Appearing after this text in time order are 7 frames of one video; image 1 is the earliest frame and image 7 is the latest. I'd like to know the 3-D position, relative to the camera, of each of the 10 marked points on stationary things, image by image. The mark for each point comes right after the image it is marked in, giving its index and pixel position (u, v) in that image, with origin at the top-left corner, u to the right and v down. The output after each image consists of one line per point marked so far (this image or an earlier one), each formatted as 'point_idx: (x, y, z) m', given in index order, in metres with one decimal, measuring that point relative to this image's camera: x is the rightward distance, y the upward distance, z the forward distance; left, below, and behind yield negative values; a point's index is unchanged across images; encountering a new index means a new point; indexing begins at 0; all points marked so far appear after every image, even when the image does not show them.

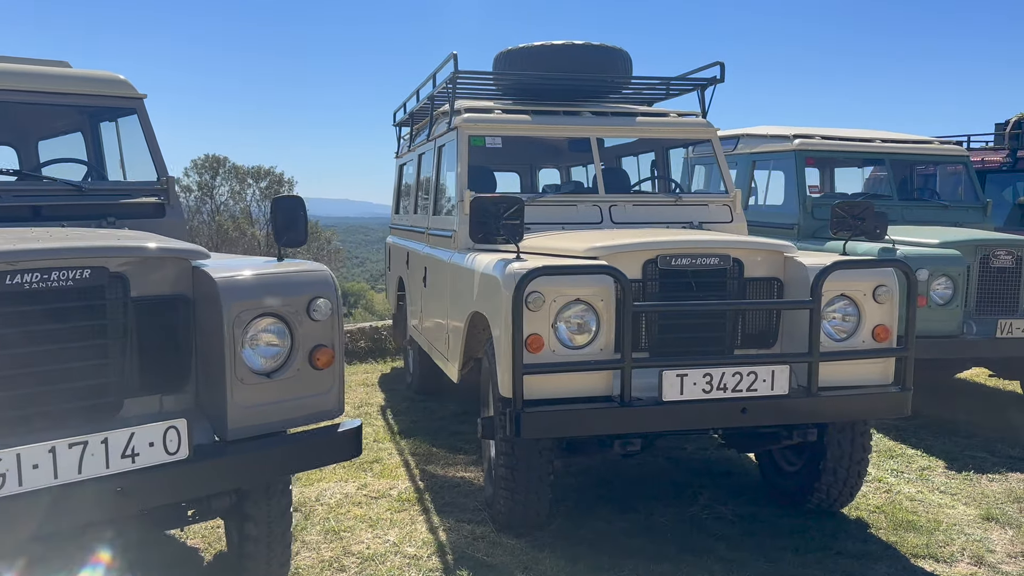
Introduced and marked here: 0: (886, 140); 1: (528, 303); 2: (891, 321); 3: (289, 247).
0: (+3.9, +1.5, +8.1) m
1: (+0.1, -0.1, +3.2) m
2: (+1.8, -0.2, +3.6) m
3: (-0.9, +0.2, +3.1) m
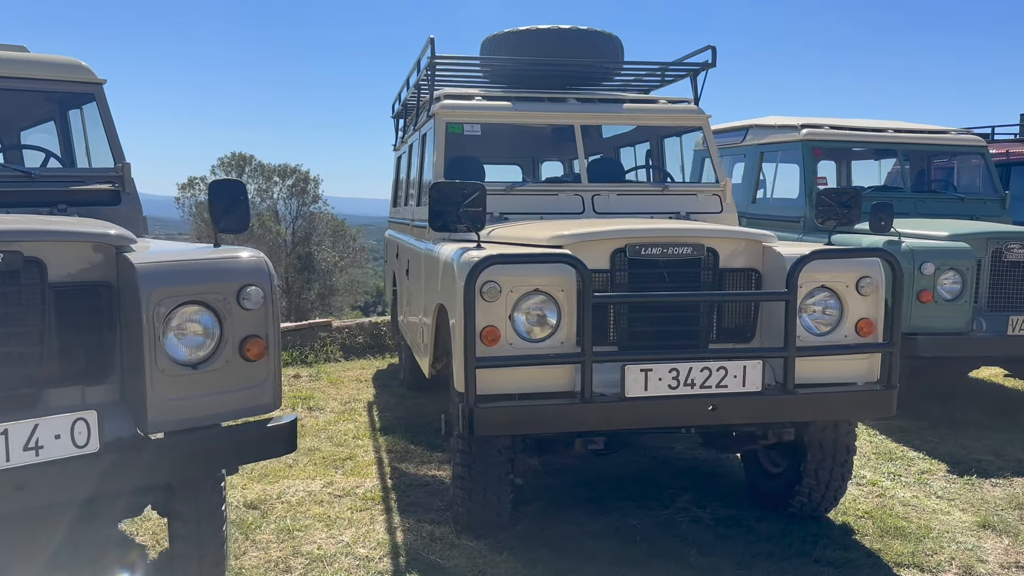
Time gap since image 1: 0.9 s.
0: (+3.9, +1.6, +7.8) m
1: (-0.1, 0.0, +3.1) m
2: (+1.6, -0.1, +3.4) m
3: (-1.1, +0.2, +2.9) m
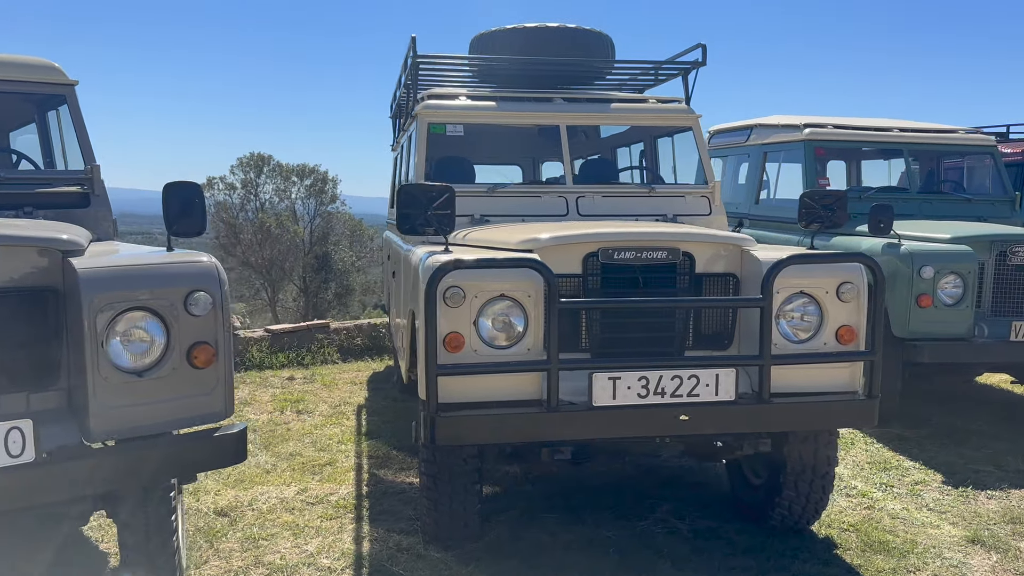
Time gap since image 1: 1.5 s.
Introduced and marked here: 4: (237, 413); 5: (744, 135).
0: (+3.8, +1.5, +7.6) m
1: (-0.3, 0.0, +3.0) m
2: (+1.4, -0.1, +3.3) m
3: (-1.2, +0.2, +2.9) m
4: (-2.1, -1.0, +5.9) m
5: (+2.5, +1.7, +8.5) m
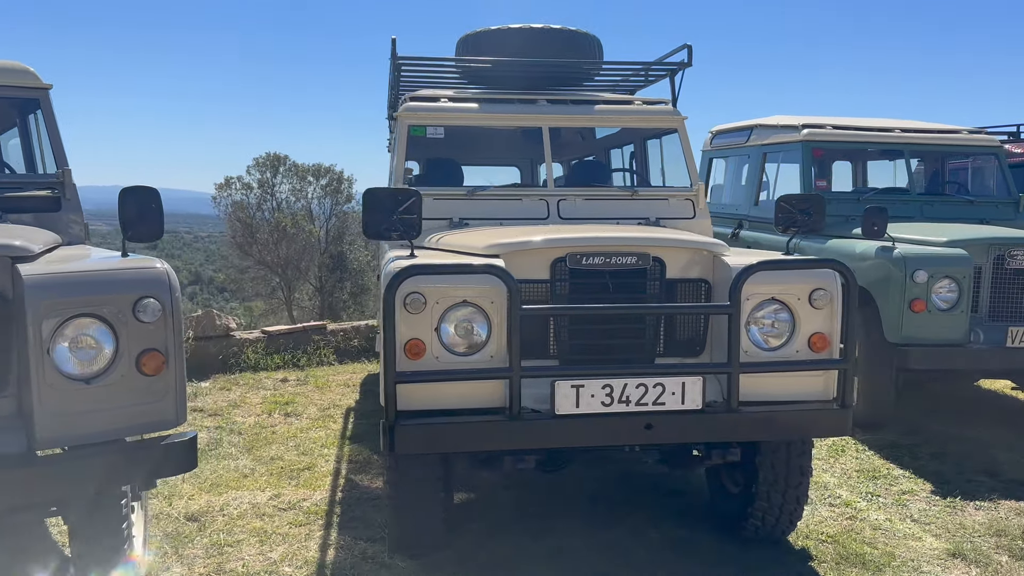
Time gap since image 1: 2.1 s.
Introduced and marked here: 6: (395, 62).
0: (+3.8, +1.5, +7.5) m
1: (-0.4, -0.1, +3.0) m
2: (+1.3, -0.2, +3.2) m
3: (-1.4, +0.2, +2.9) m
4: (-2.2, -1.0, +5.9) m
5: (+2.5, +1.6, +8.4) m
6: (-0.7, +1.4, +4.8) m
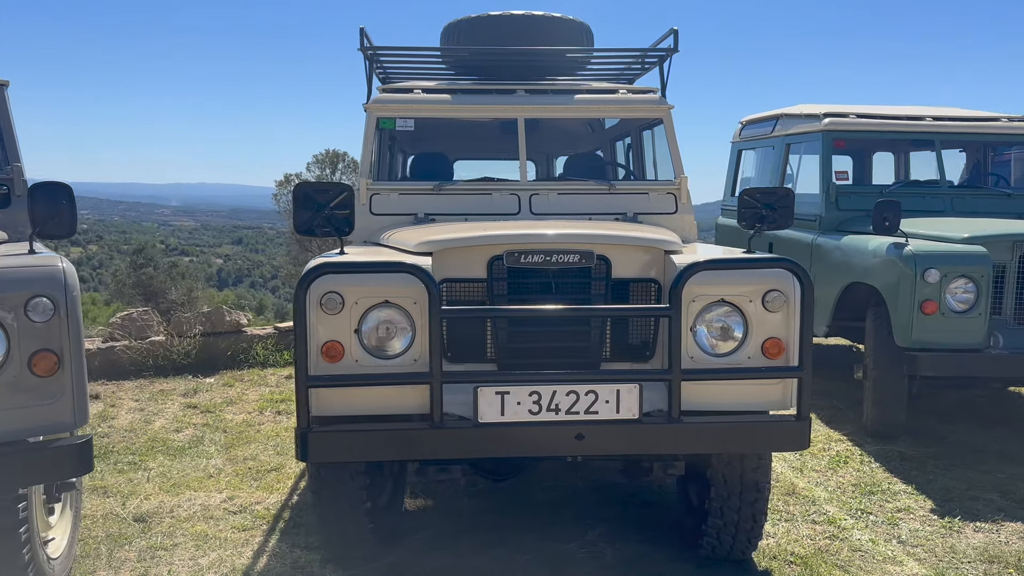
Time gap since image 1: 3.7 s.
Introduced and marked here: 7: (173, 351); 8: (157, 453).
0: (+3.8, +1.5, +7.0) m
1: (-0.7, -0.1, +2.8) m
2: (+1.0, -0.2, +2.9) m
3: (-1.7, +0.2, +2.8) m
4: (-2.2, -0.9, +5.9) m
5: (+2.6, +1.7, +8.0) m
6: (-0.9, +1.4, +4.6) m
7: (-3.2, -0.6, +7.3) m
8: (-2.2, -1.0, +4.9) m
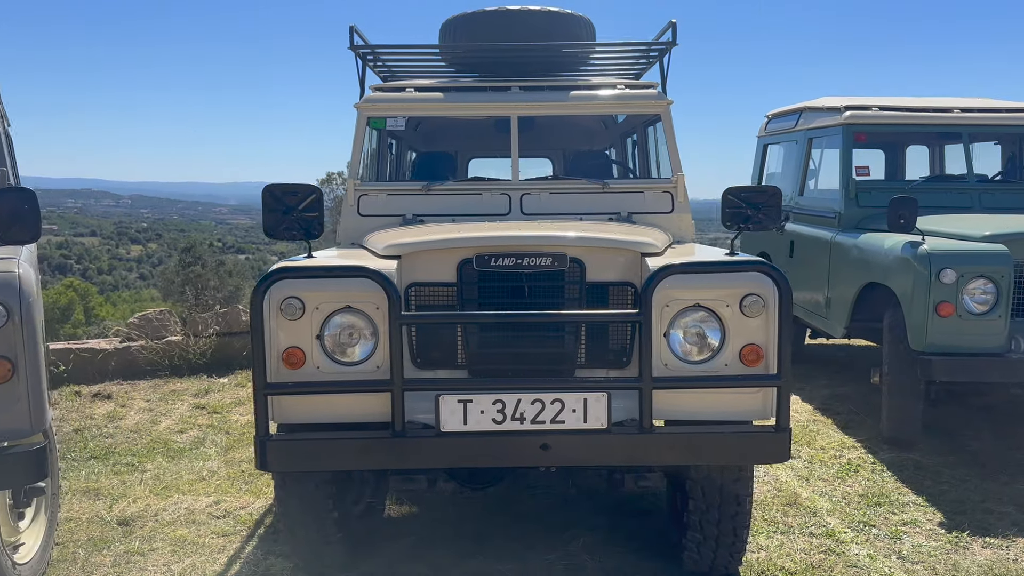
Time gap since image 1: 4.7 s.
0: (+3.9, +1.5, +6.7) m
1: (-0.8, -0.1, +2.8) m
2: (+0.9, -0.2, +2.8) m
3: (-1.8, +0.2, +2.8) m
4: (-2.2, -1.0, +5.9) m
5: (+2.8, +1.7, +7.7) m
6: (-0.9, +1.4, +4.6) m
7: (-3.0, -0.6, +7.3) m
8: (-2.2, -1.0, +4.9) m
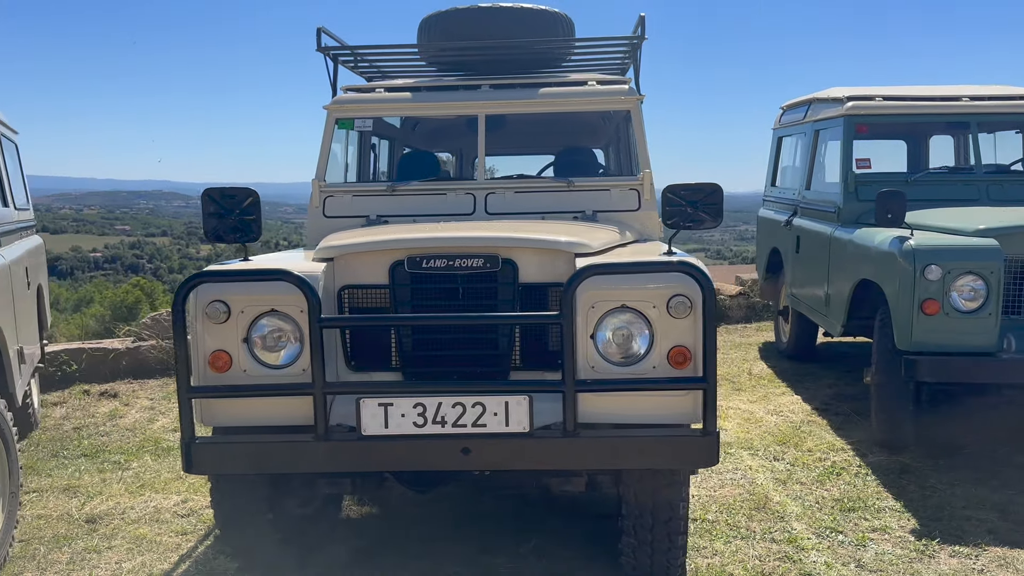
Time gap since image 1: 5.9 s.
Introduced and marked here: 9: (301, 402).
0: (+3.9, +1.6, +6.4) m
1: (-1.1, -0.1, +2.8) m
2: (+0.6, -0.2, +2.7) m
3: (-2.1, +0.1, +2.9) m
4: (-2.3, -1.0, +6.1) m
5: (+2.8, +1.7, +7.5) m
6: (-1.1, +1.4, +4.6) m
7: (-3.0, -0.6, +7.5) m
8: (-2.4, -1.1, +5.0) m
9: (-0.8, -0.4, +2.8) m
